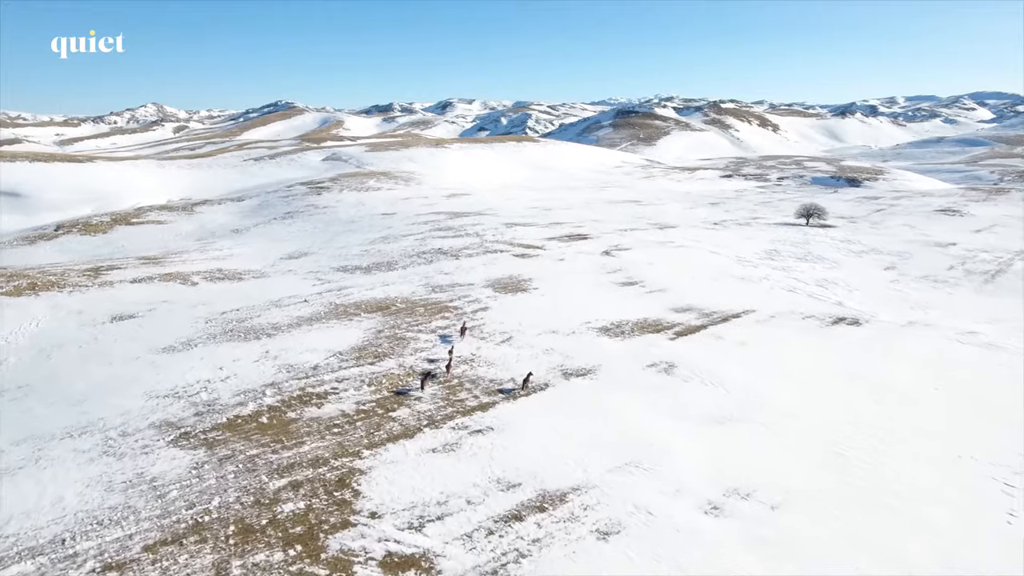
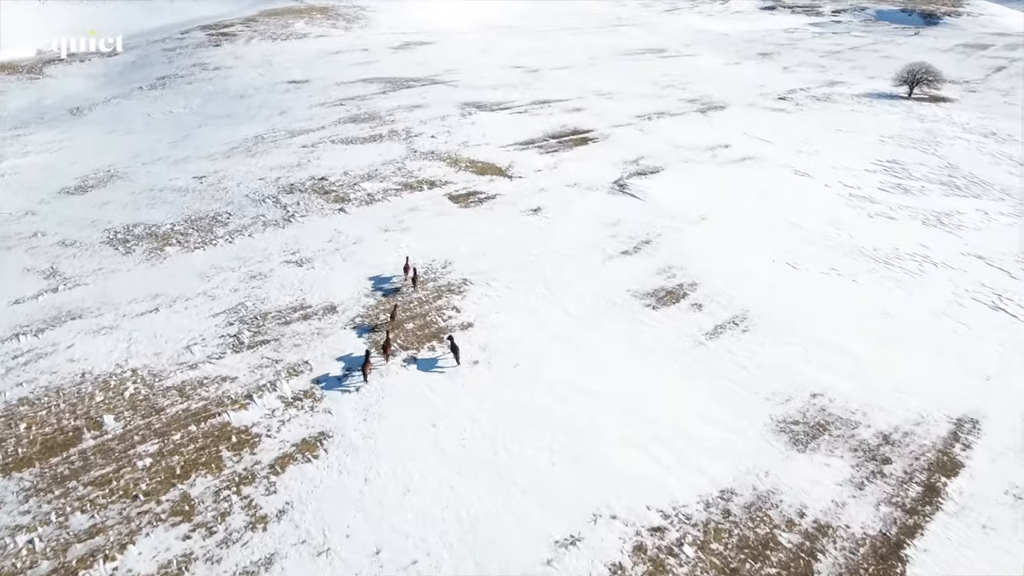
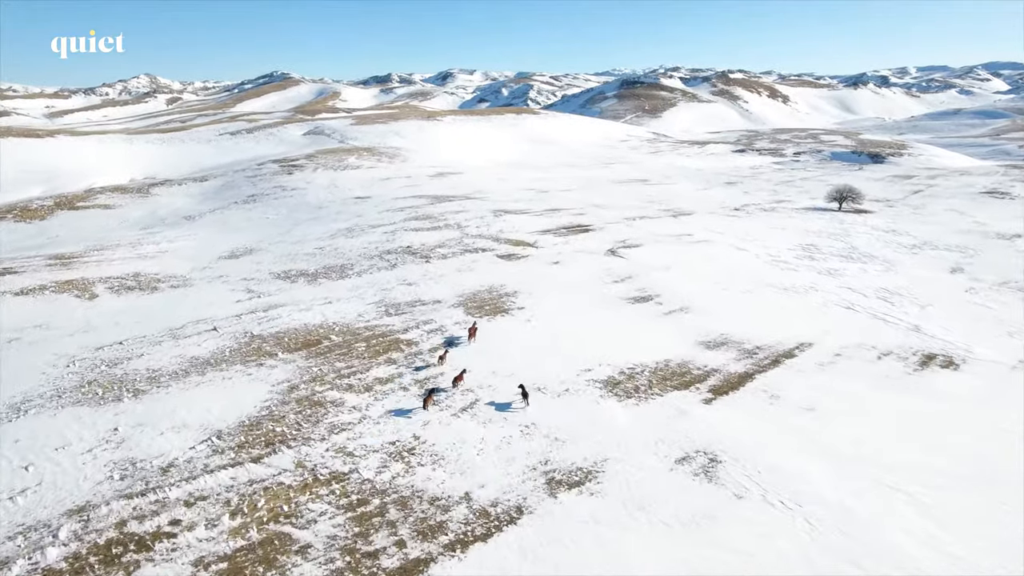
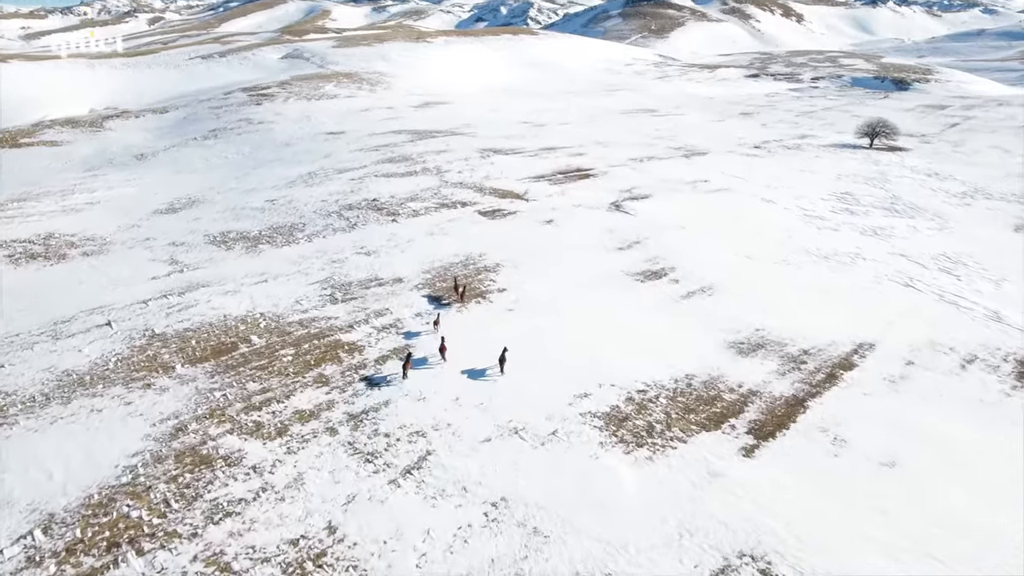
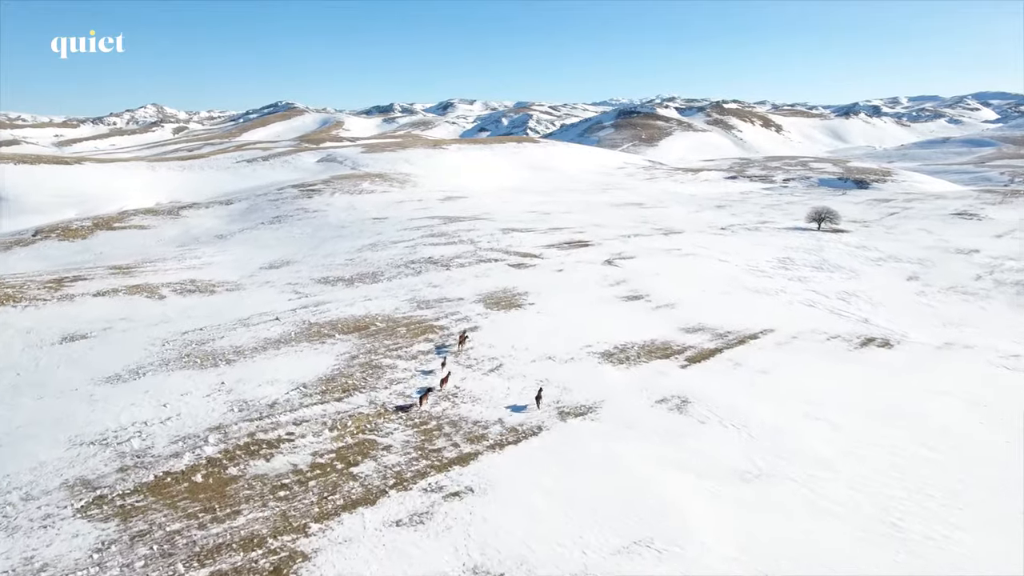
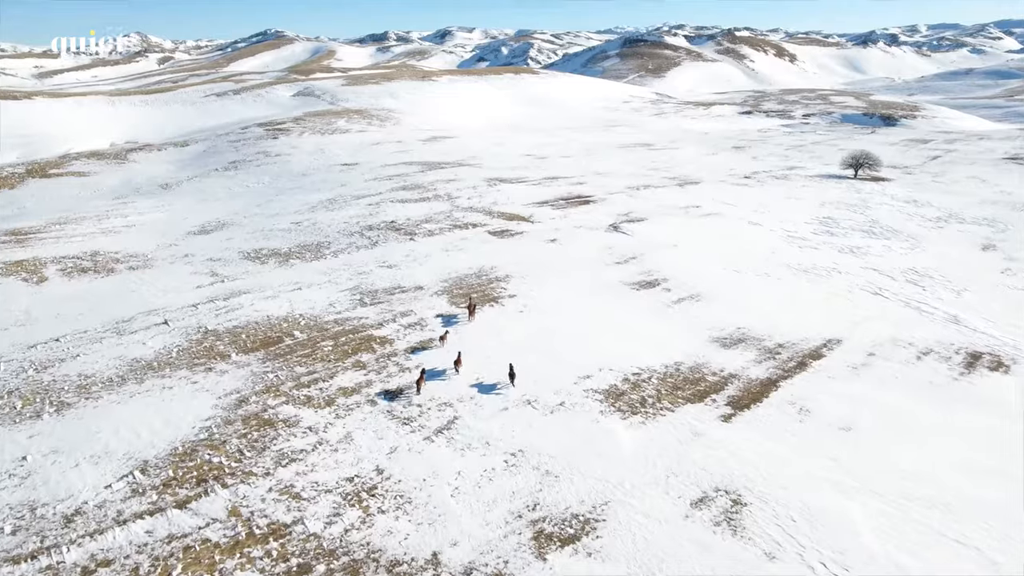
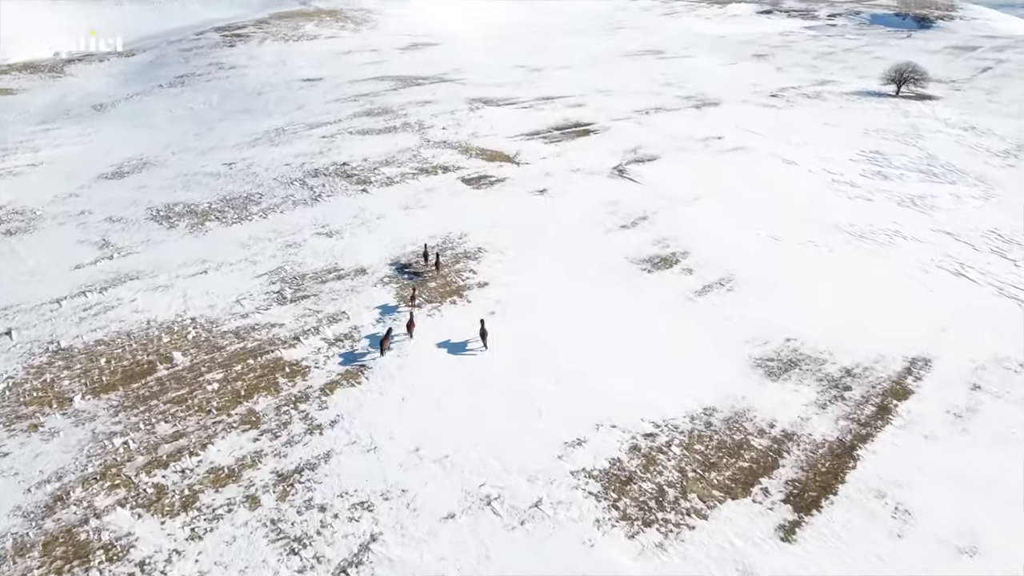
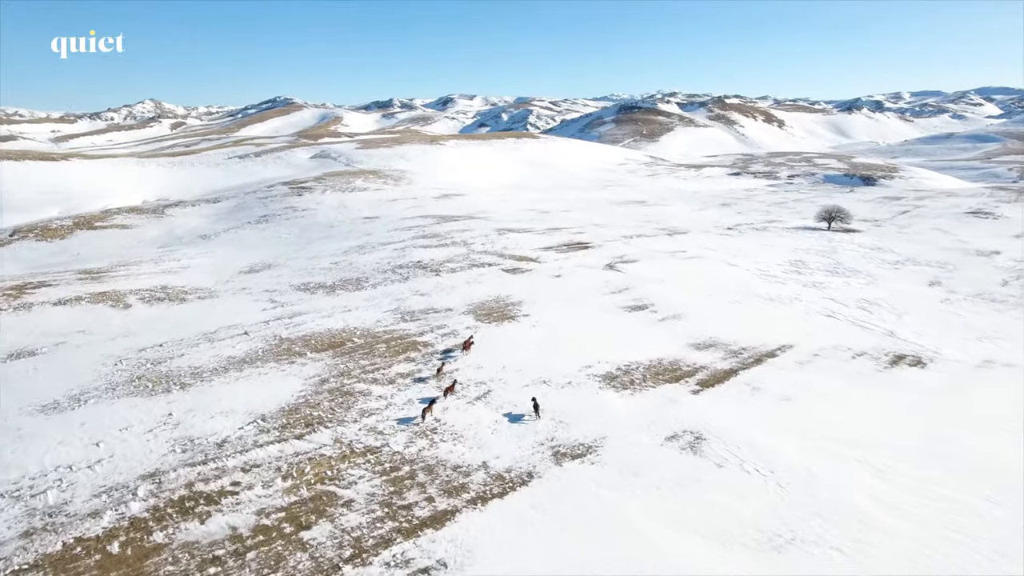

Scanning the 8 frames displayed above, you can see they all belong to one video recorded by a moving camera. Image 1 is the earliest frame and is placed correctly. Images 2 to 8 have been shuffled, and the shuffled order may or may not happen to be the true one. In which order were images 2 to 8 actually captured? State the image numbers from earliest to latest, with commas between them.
5, 8, 3, 6, 4, 7, 2
